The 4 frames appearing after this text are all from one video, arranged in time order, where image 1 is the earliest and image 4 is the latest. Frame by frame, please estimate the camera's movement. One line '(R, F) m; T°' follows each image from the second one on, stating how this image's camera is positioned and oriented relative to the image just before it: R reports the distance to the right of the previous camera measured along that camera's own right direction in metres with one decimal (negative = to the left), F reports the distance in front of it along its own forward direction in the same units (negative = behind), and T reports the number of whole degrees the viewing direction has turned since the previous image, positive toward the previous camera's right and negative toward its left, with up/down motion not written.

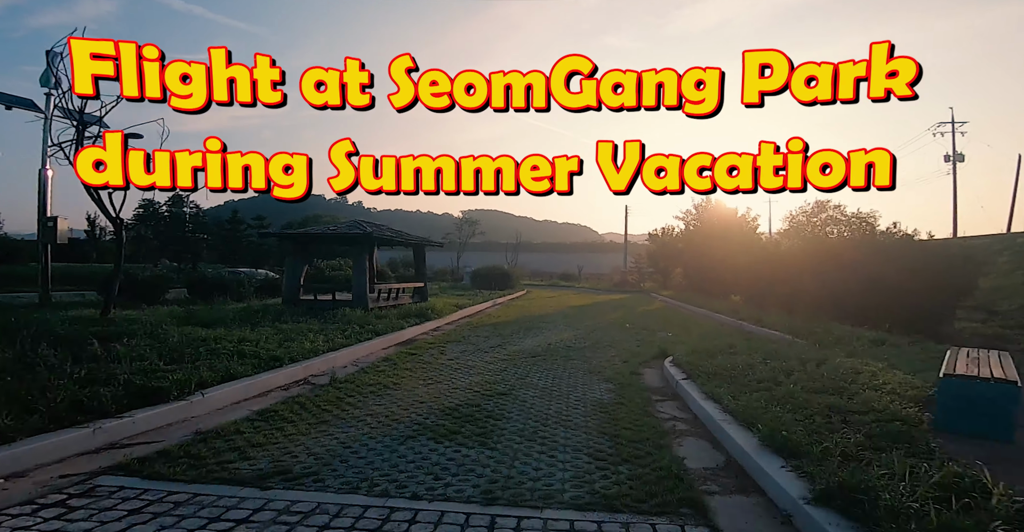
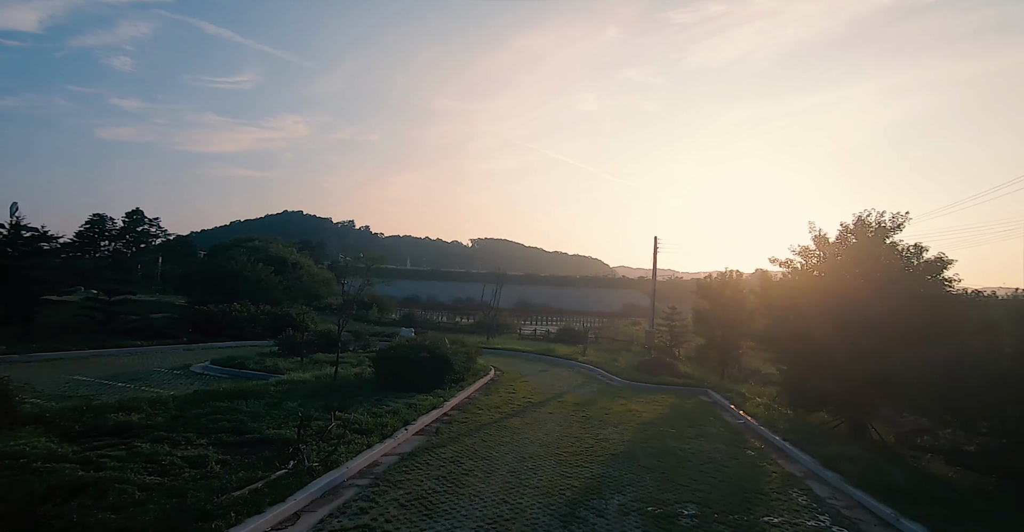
(+1.4, +10.9) m; -1°
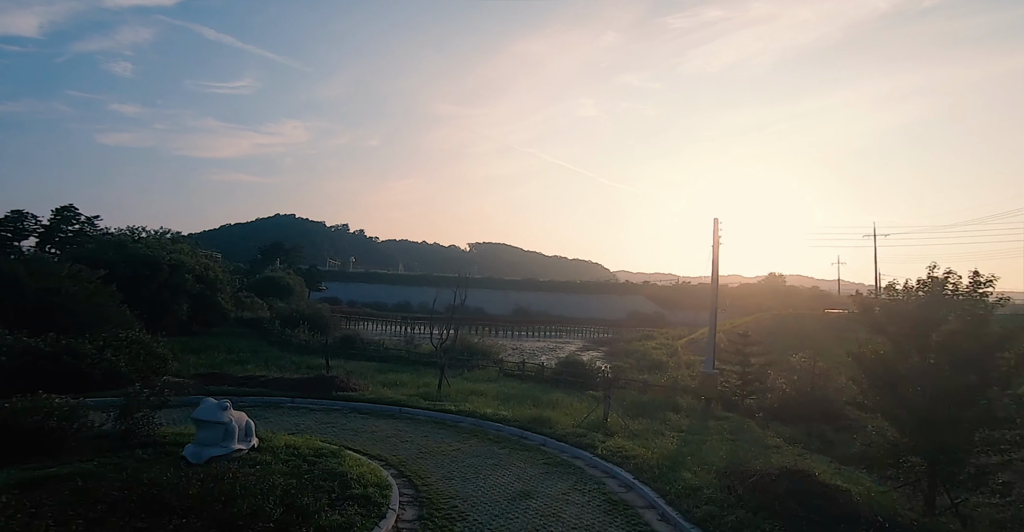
(+0.8, +9.7) m; 0°
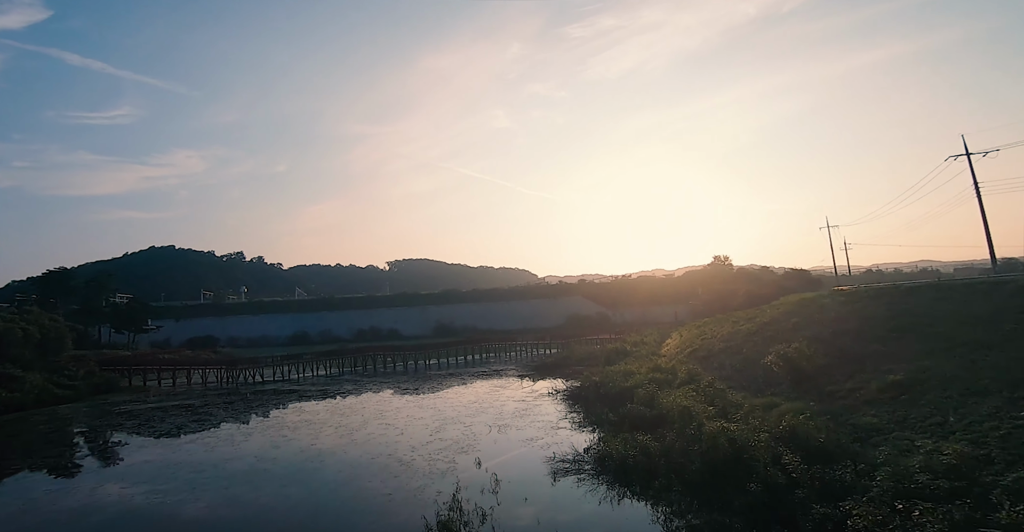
(+2.7, +21.5) m; +7°
